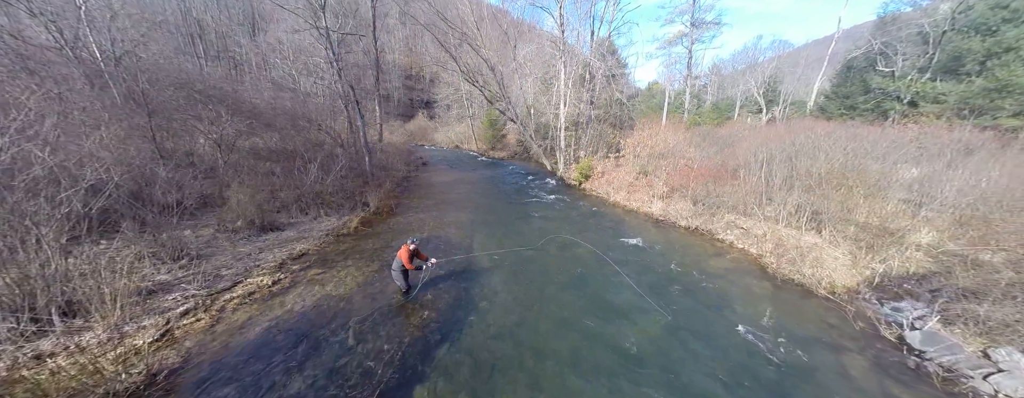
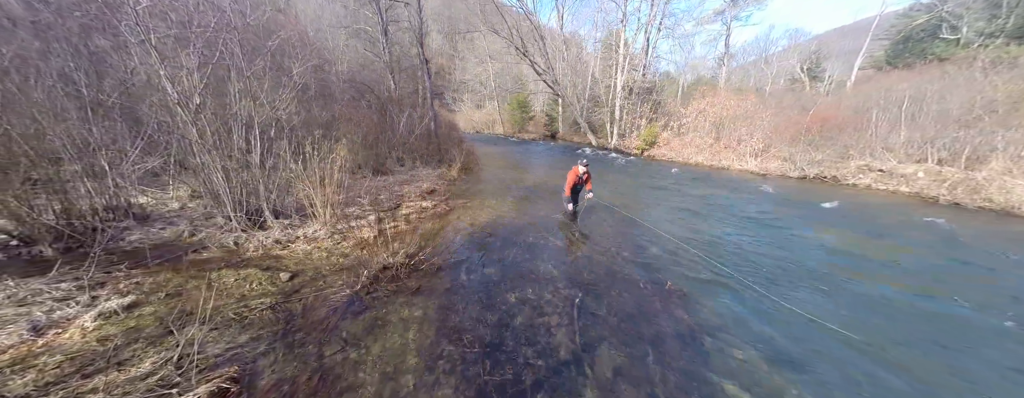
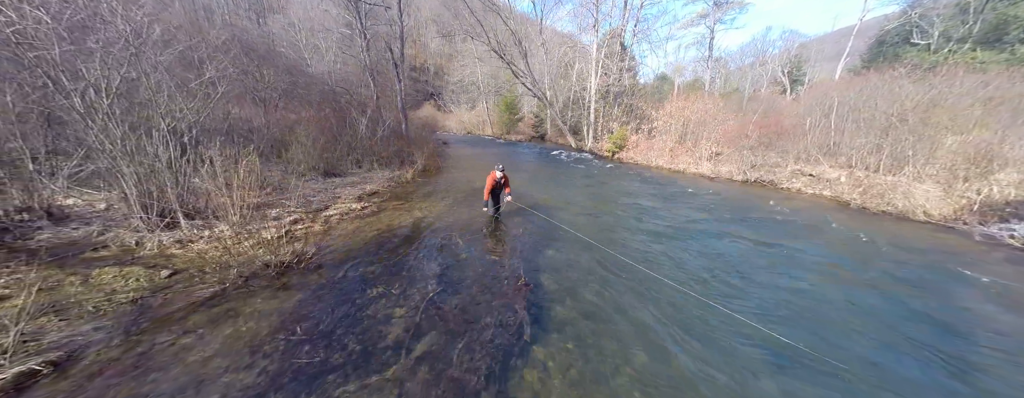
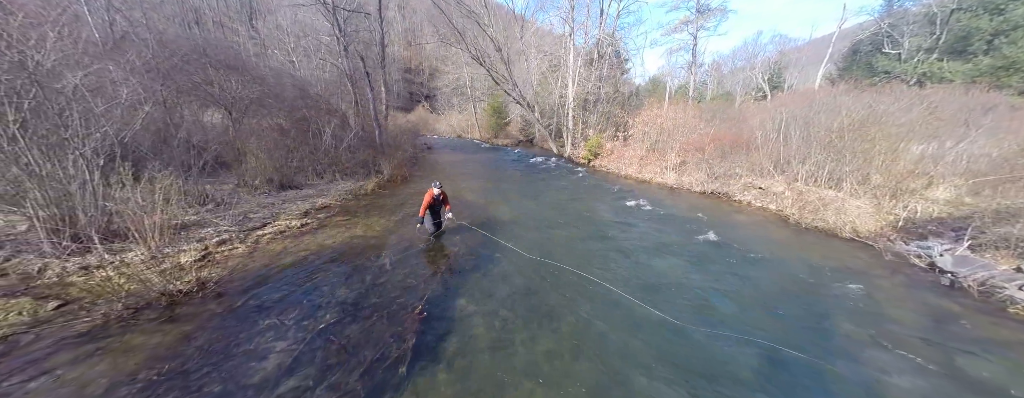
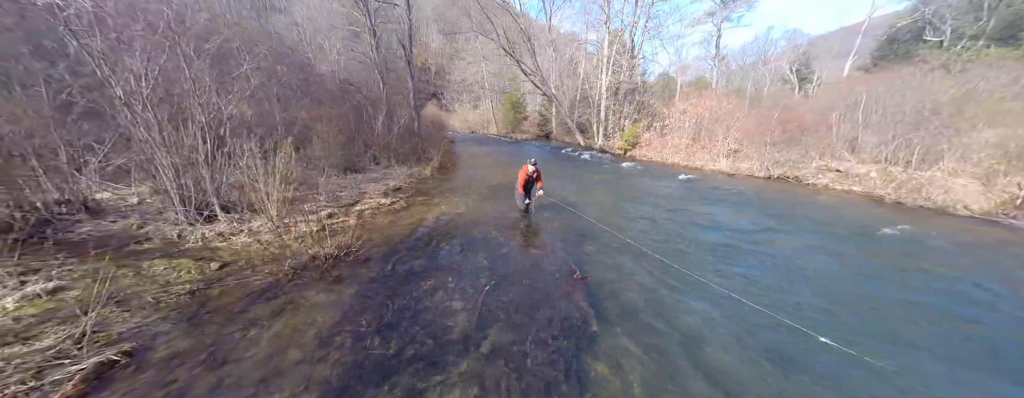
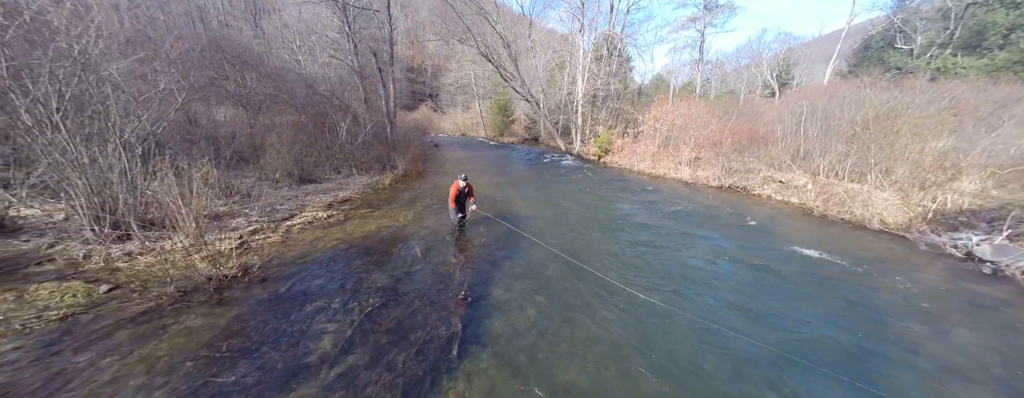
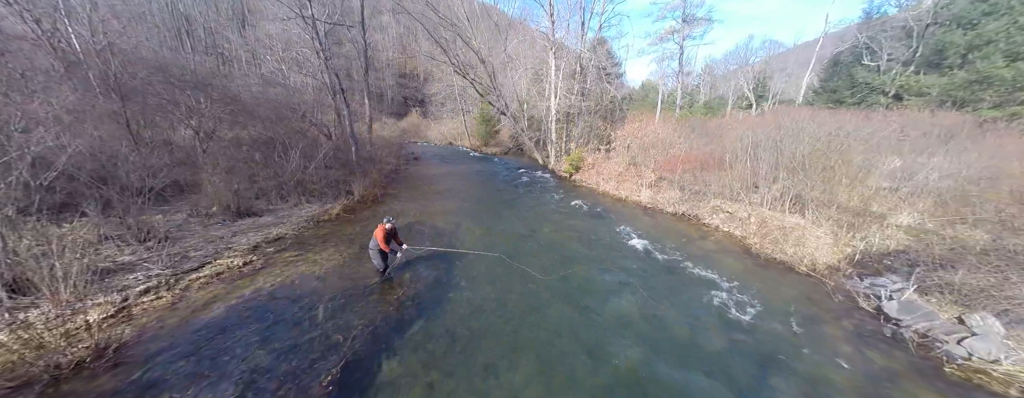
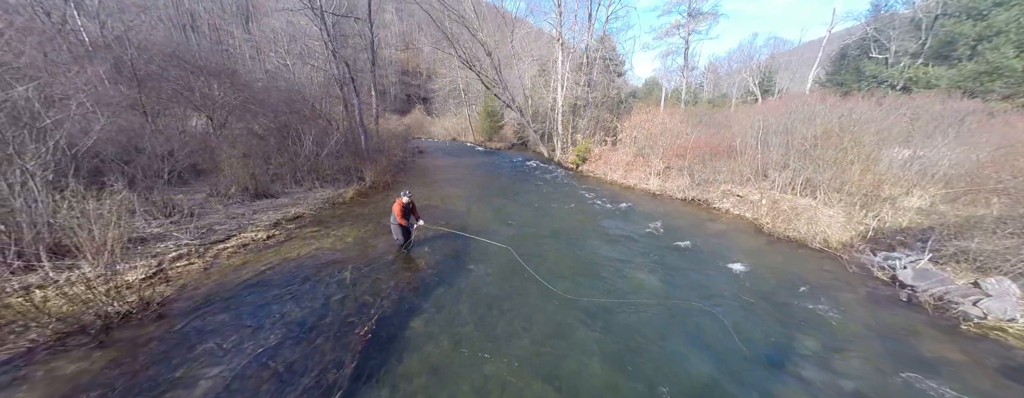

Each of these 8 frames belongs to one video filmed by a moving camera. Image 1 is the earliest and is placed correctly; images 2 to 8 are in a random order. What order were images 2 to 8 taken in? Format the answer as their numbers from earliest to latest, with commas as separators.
7, 8, 4, 6, 3, 5, 2
